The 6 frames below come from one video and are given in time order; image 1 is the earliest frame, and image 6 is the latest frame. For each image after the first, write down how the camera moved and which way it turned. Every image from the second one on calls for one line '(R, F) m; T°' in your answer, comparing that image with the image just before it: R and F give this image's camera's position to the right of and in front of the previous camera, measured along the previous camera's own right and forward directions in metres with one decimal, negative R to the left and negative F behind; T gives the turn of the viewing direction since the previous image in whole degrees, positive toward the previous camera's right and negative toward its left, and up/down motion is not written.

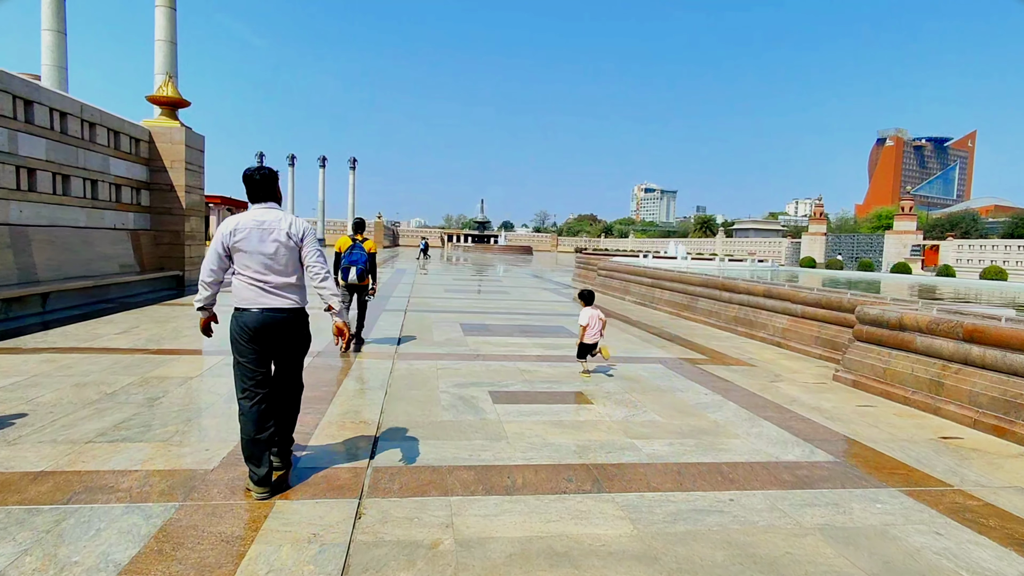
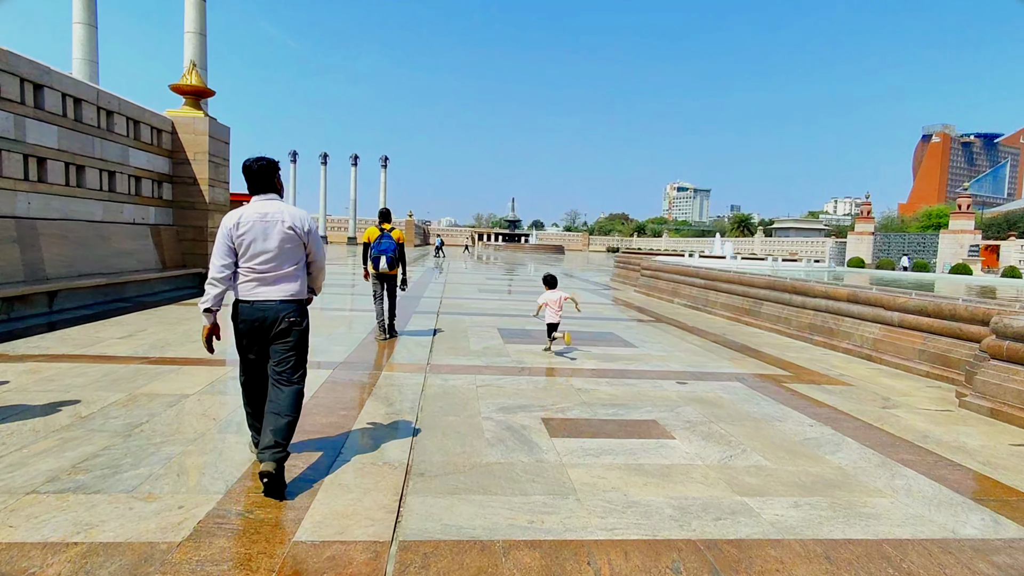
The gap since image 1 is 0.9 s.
(-0.2, +0.8) m; -3°
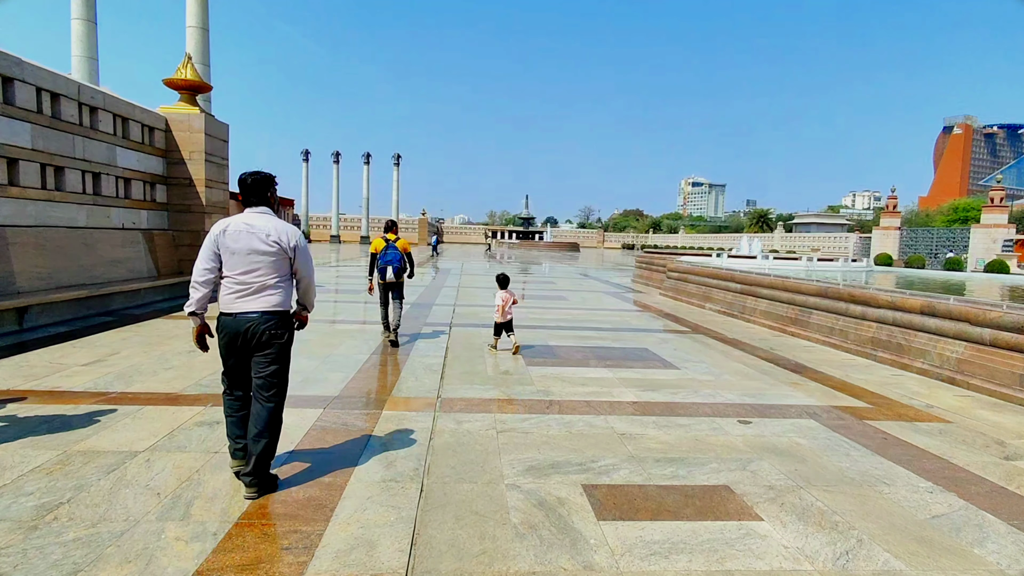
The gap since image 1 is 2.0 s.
(-0.1, +0.8) m; -1°
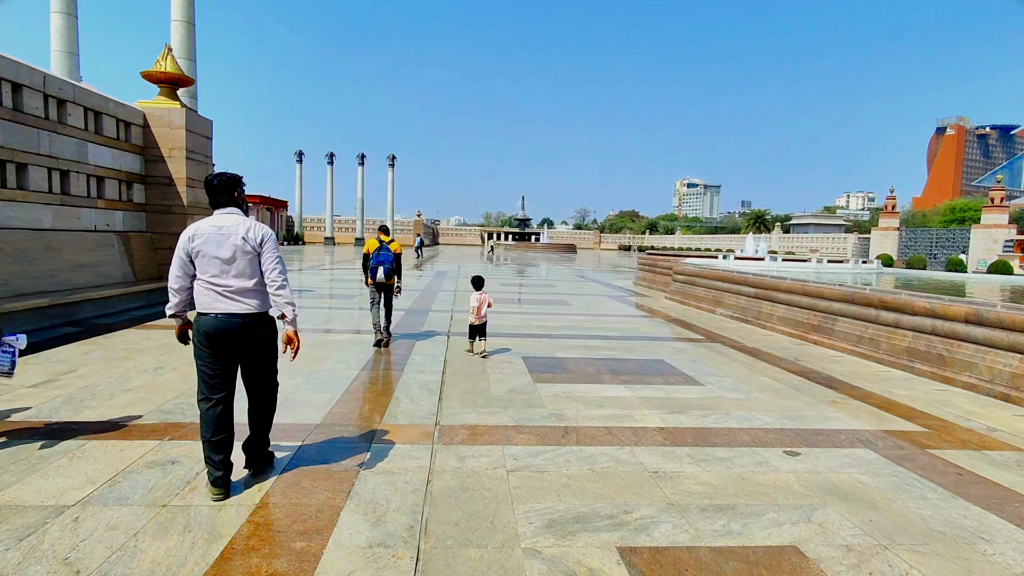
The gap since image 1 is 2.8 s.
(-0.1, +0.6) m; 0°
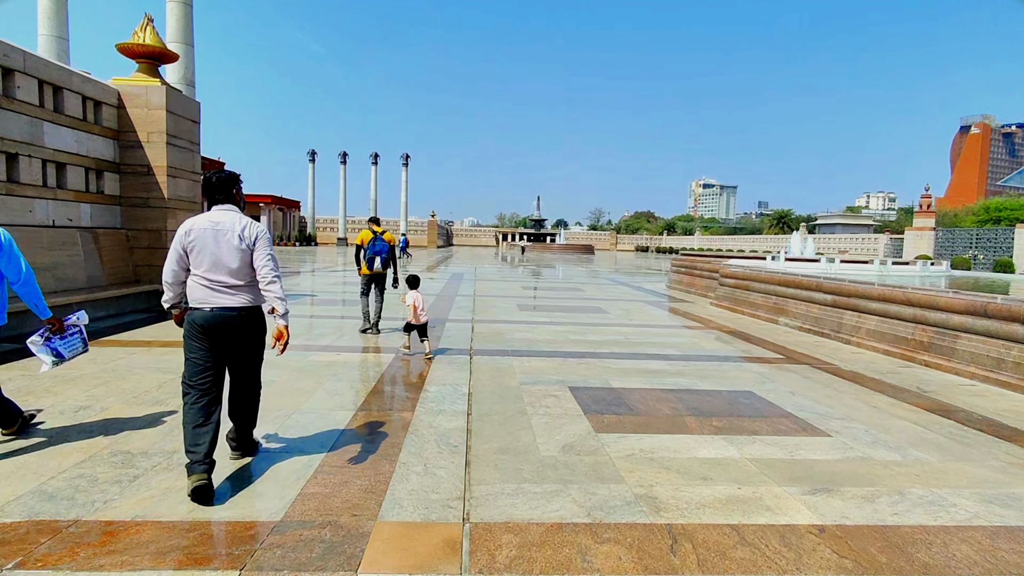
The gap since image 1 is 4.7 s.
(-0.2, +1.4) m; -1°
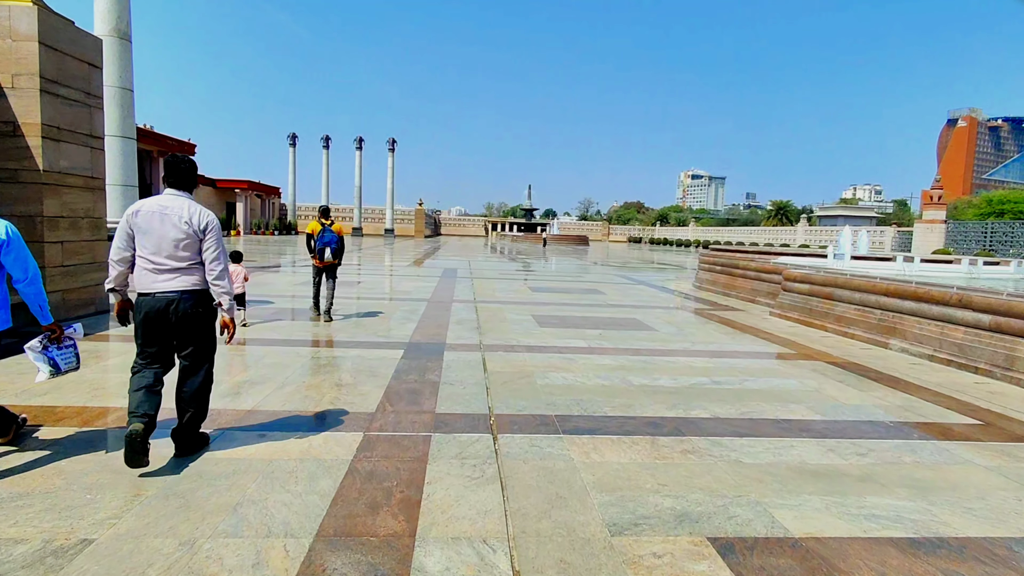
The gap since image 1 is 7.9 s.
(-0.4, +2.4) m; +1°
